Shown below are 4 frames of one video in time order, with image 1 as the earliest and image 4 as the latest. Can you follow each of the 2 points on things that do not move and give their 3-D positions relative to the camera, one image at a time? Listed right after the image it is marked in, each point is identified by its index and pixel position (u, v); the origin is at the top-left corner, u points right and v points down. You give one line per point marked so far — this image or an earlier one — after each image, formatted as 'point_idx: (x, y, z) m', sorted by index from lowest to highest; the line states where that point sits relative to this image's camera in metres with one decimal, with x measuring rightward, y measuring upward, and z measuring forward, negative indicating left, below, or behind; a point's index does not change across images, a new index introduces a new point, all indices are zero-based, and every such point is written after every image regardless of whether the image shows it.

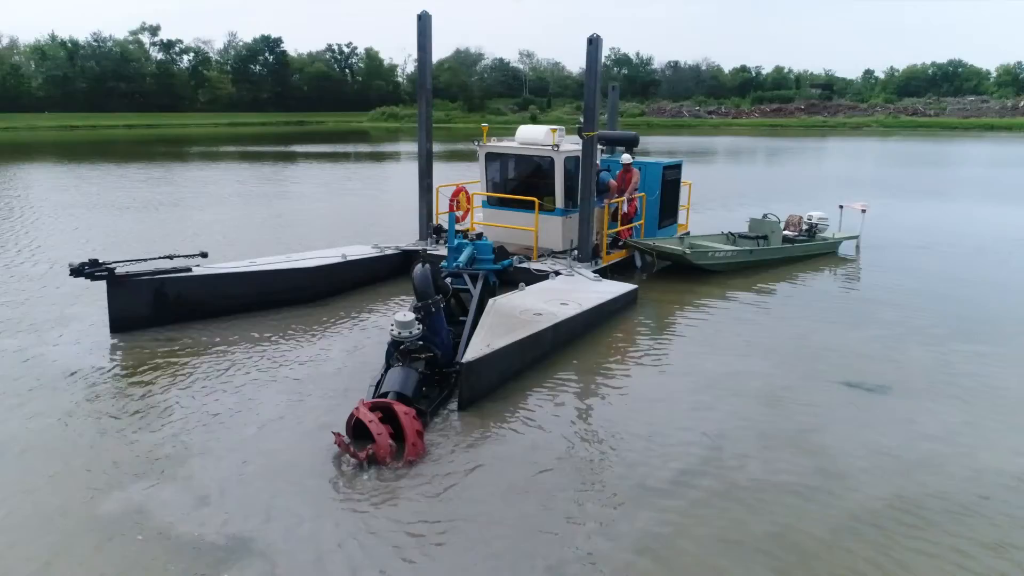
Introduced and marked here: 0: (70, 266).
0: (-5.0, +0.2, +8.5) m
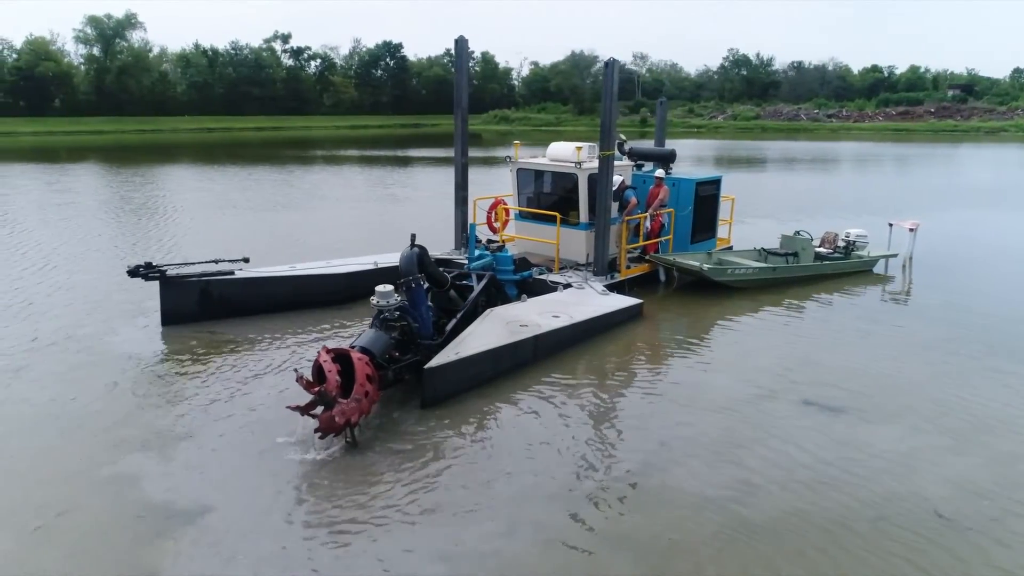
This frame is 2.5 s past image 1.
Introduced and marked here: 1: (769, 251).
0: (-5.0, +0.3, +9.9) m
1: (+4.5, +0.7, +13.4) m
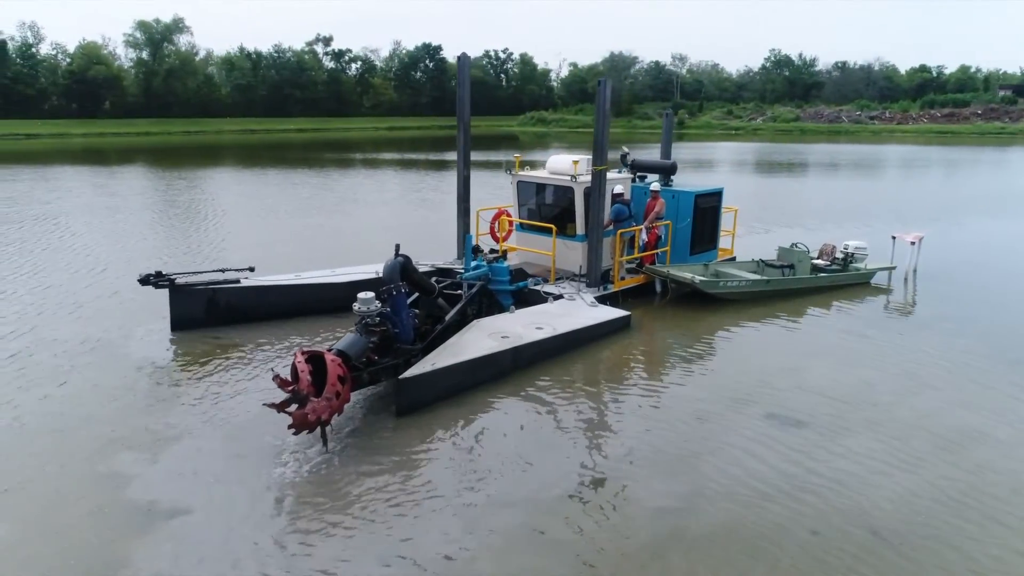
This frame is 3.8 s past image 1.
0: (-5.1, +0.2, +10.5) m
1: (+4.5, +0.5, +13.5) m
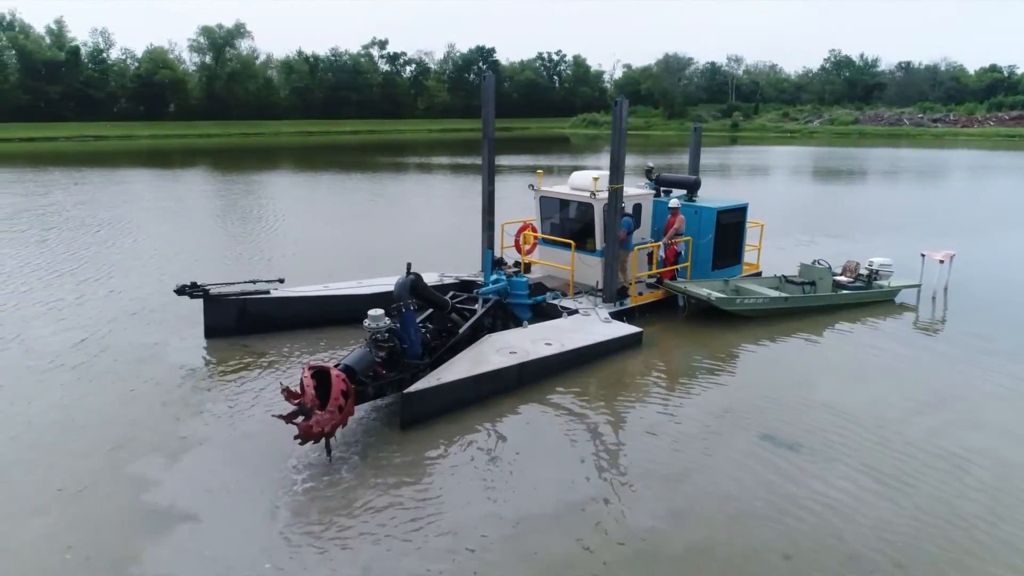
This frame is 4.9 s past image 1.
0: (-4.9, 0.0, +11.1) m
1: (+4.9, +0.2, +13.5) m
